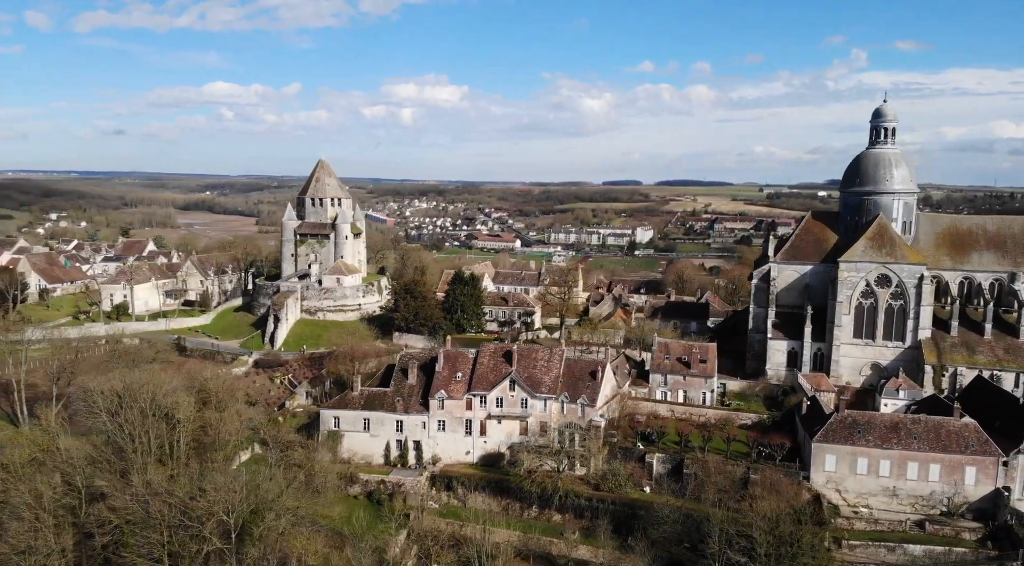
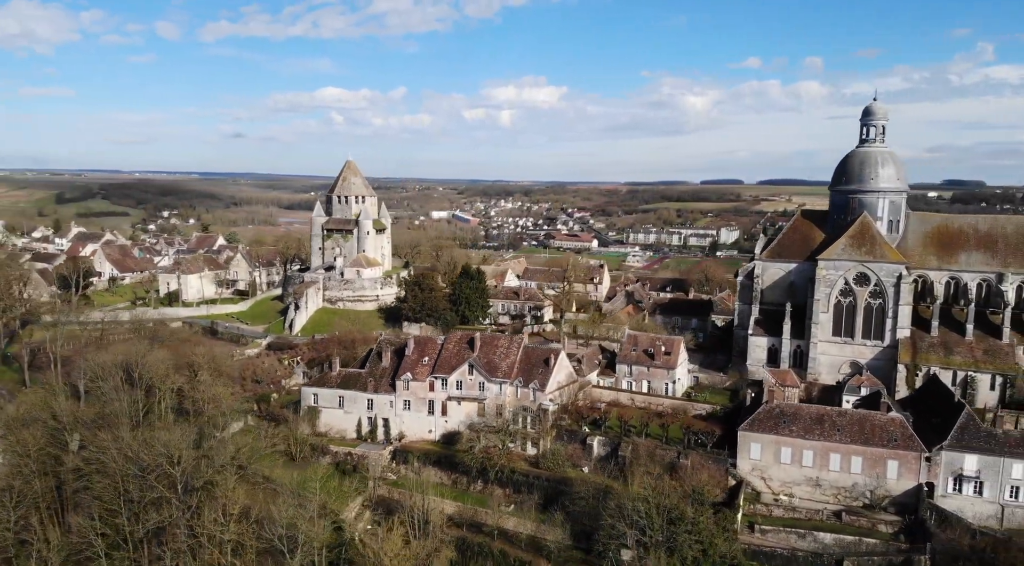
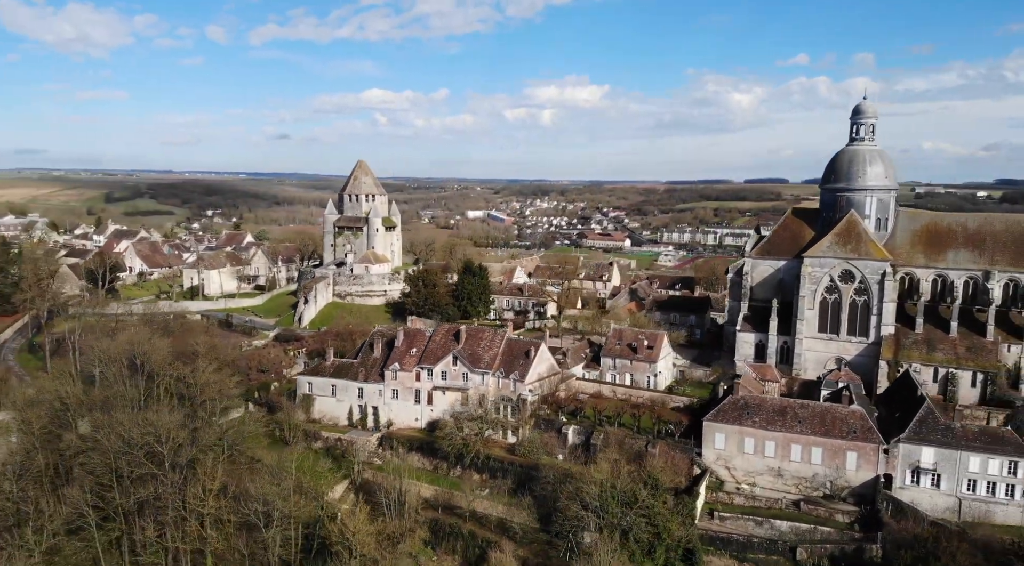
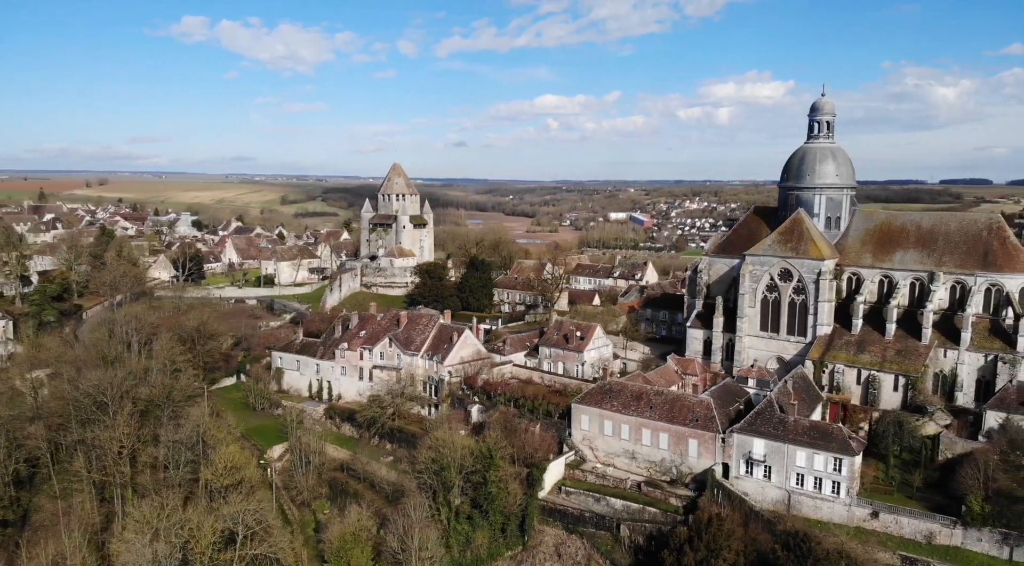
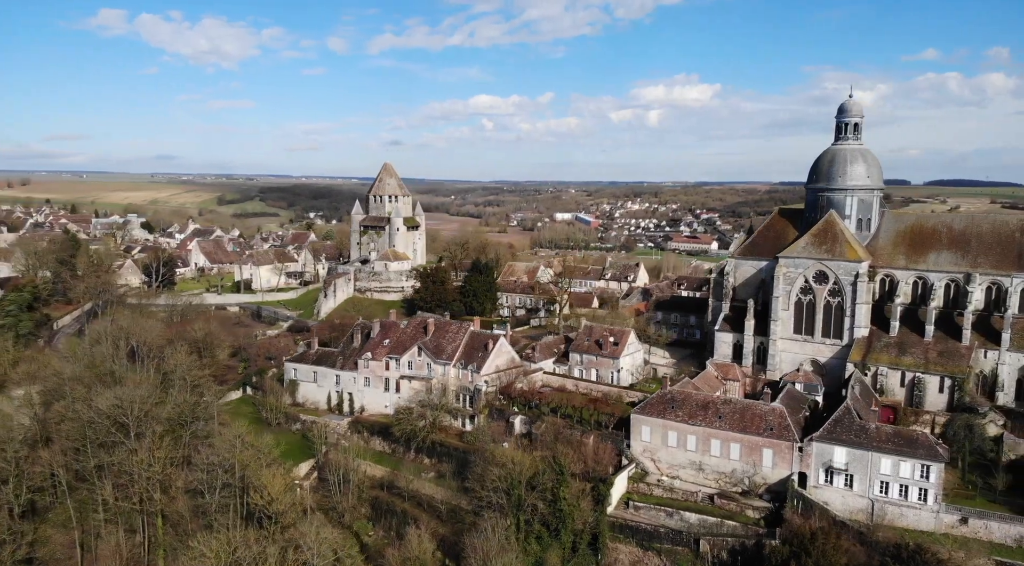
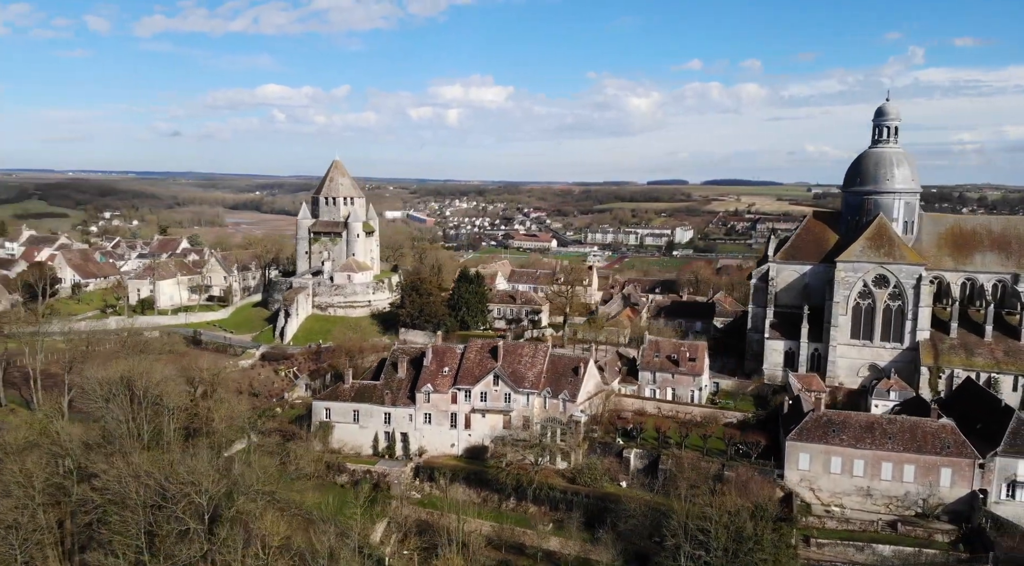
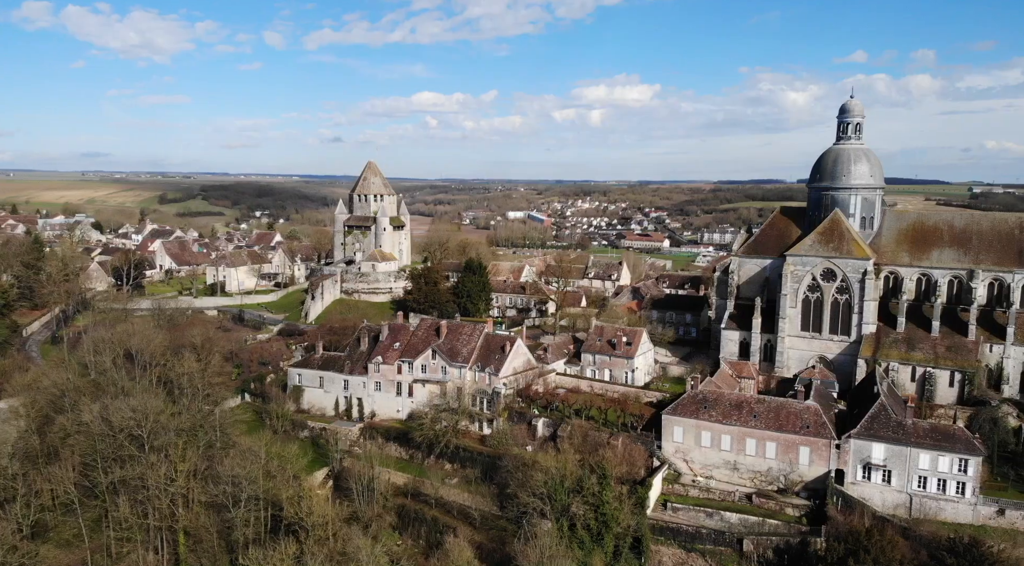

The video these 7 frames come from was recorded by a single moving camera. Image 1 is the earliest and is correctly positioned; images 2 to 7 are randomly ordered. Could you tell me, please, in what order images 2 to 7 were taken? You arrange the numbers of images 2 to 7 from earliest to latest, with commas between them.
6, 2, 3, 7, 5, 4
